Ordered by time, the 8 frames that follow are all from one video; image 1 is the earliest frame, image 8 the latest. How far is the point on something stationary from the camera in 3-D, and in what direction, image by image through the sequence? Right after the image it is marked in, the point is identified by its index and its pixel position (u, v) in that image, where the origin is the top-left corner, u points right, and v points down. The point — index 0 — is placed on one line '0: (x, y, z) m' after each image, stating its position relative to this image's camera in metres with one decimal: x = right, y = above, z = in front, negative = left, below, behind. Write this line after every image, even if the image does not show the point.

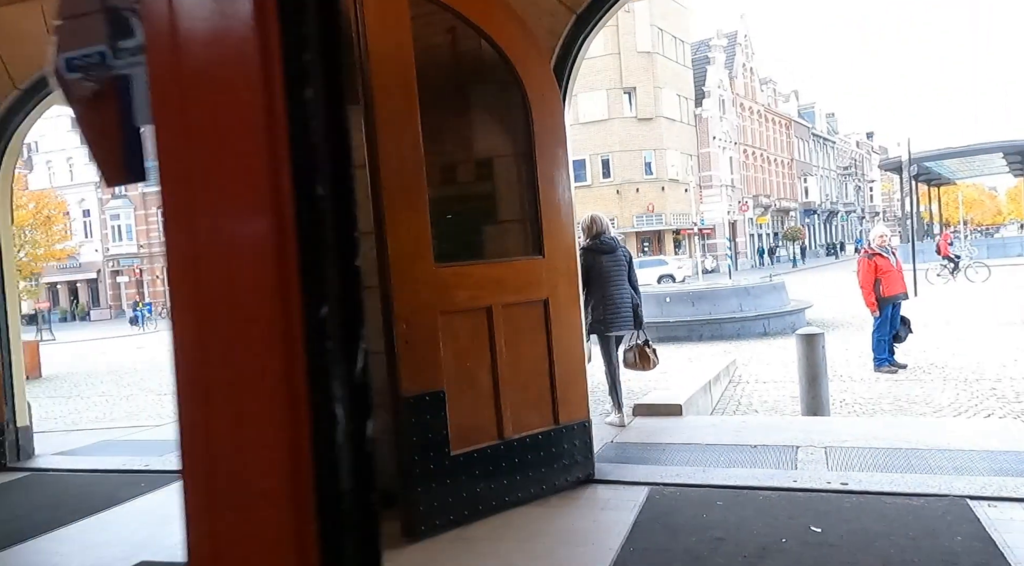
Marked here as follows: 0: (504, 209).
0: (0.0, +0.4, +4.5) m
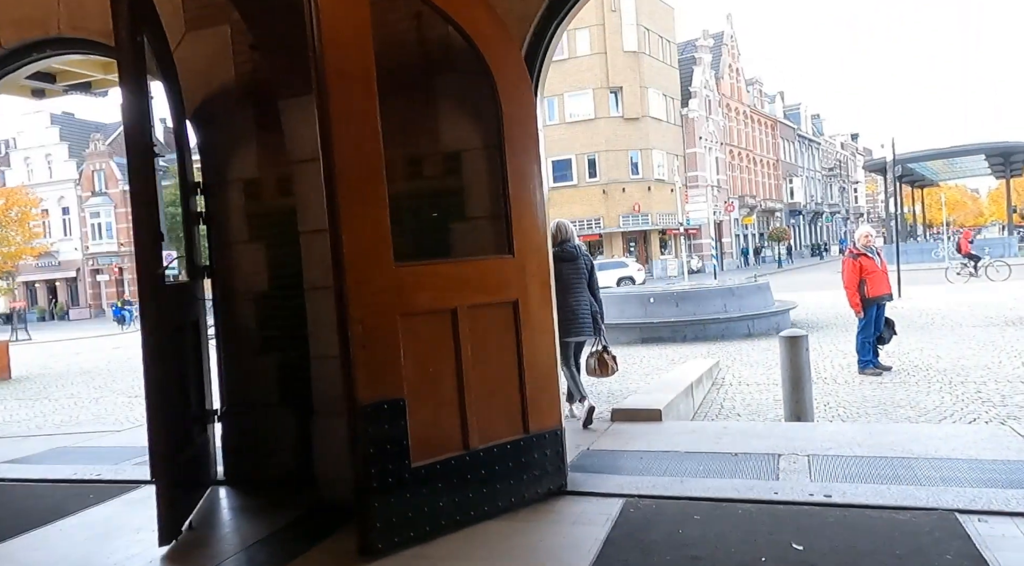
0: (-0.2, +0.4, +4.3) m
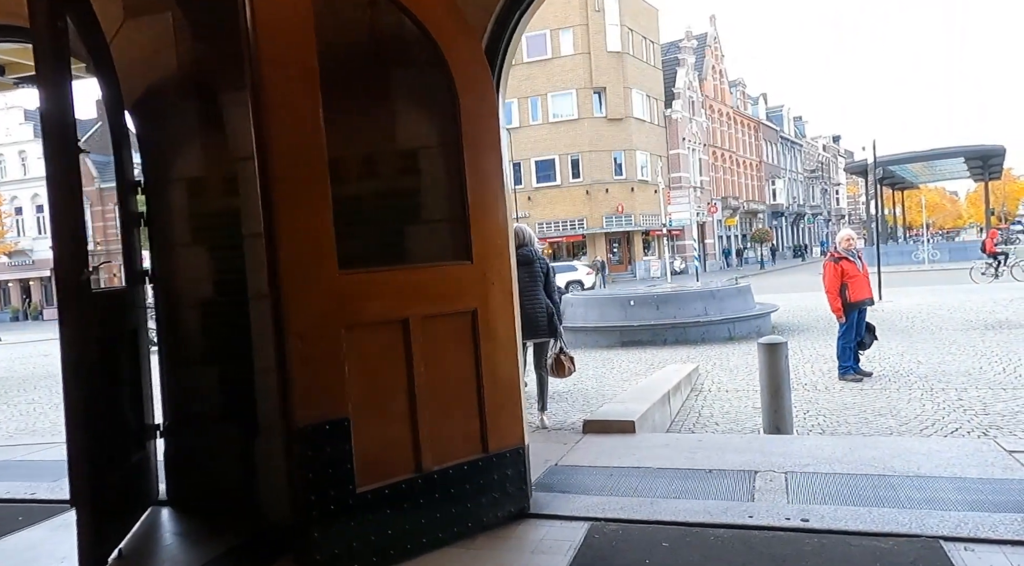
0: (-0.4, +0.4, +4.0) m
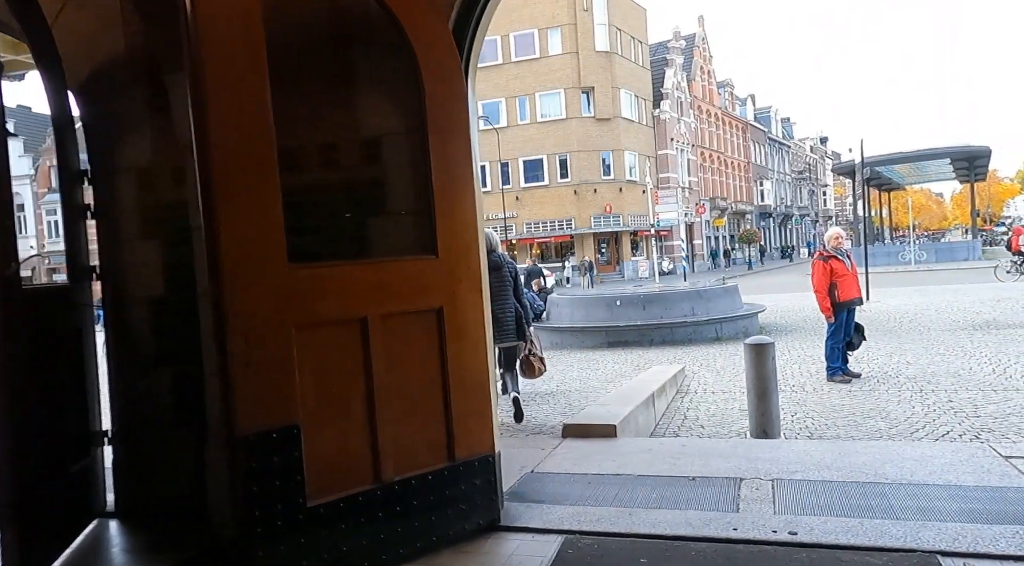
0: (-0.5, +0.4, +3.7) m
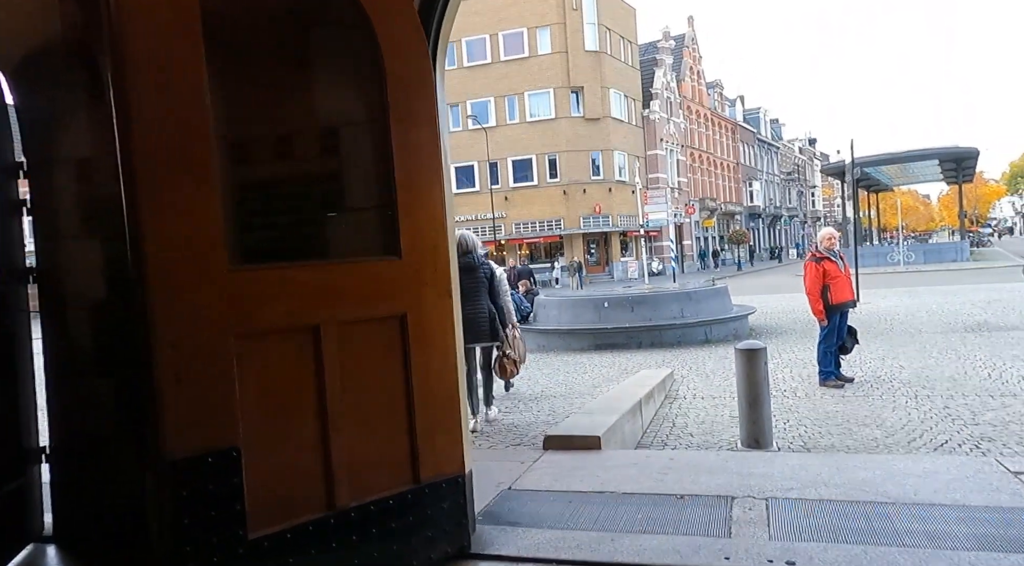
0: (-0.6, +0.4, +3.4) m
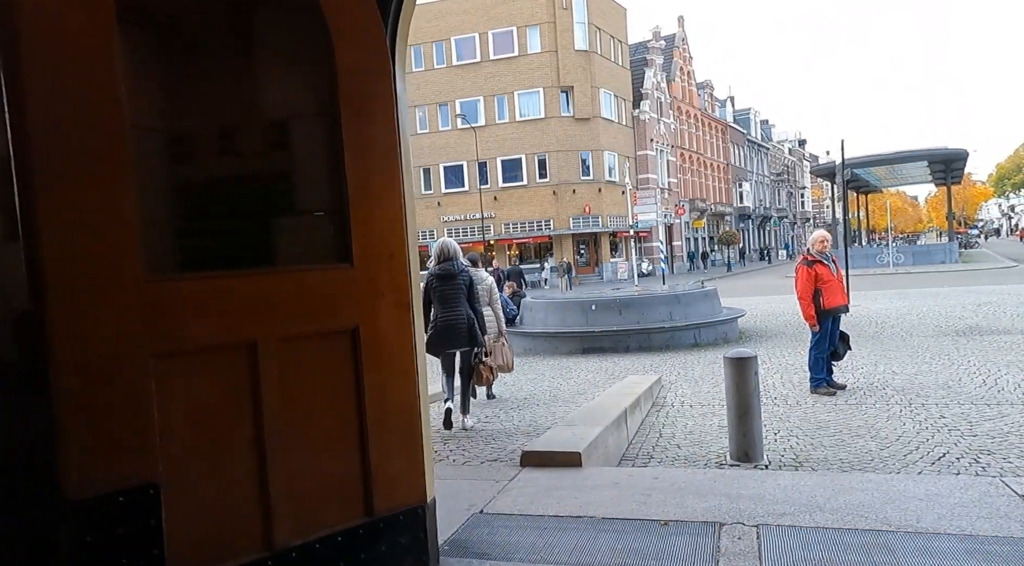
0: (-0.8, +0.3, +3.1) m
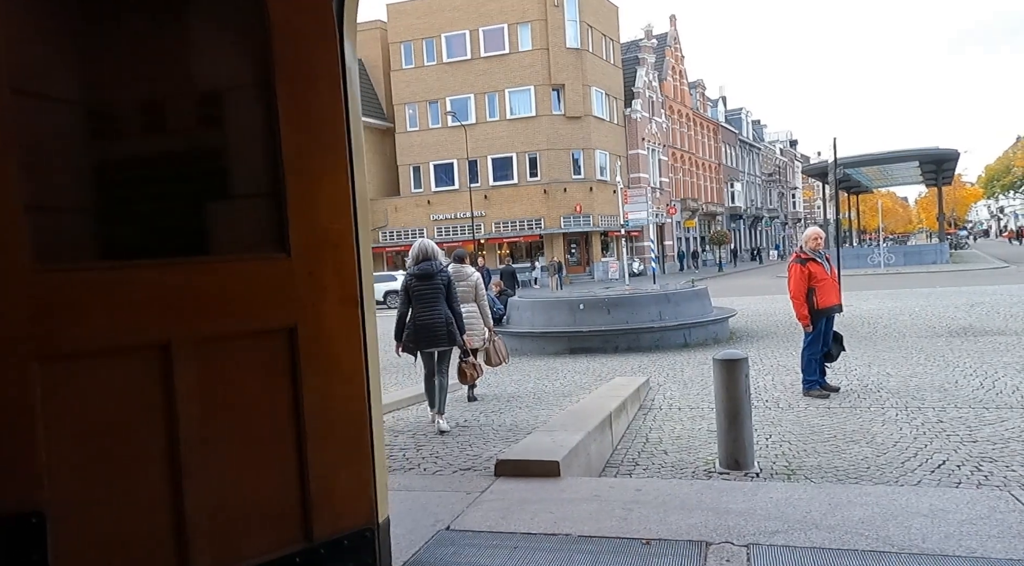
0: (-0.9, +0.3, +2.7) m
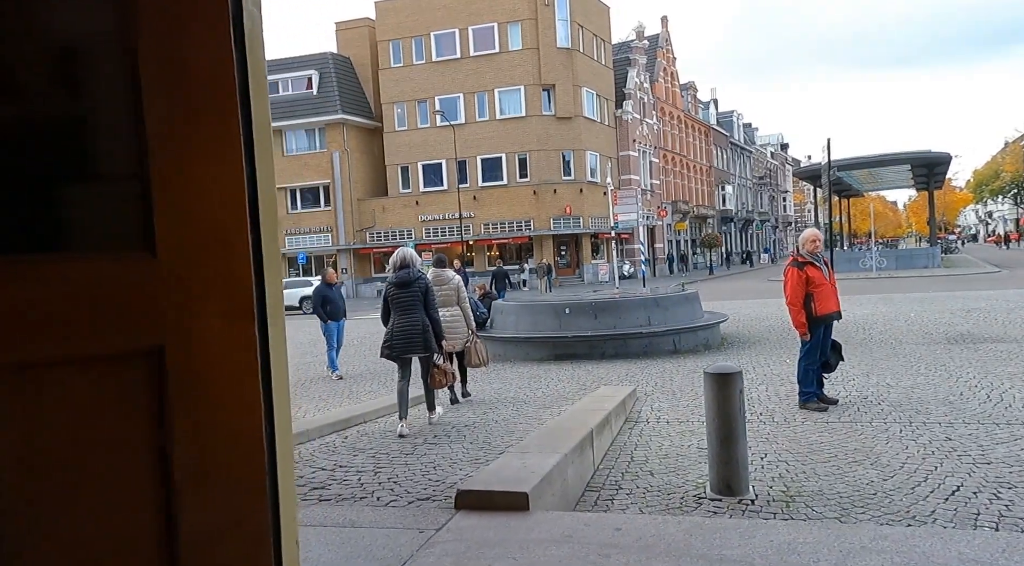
0: (-1.1, +0.3, +2.1) m
